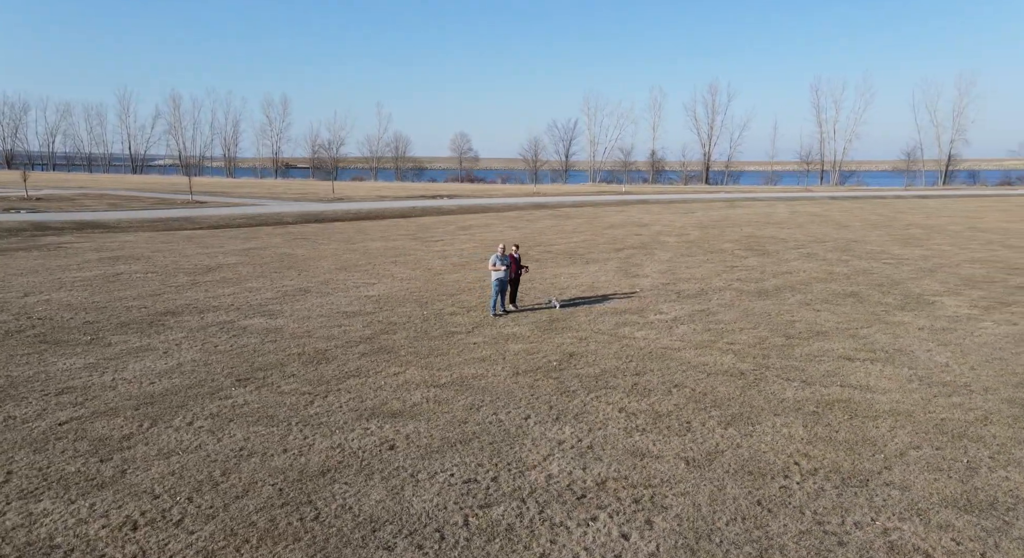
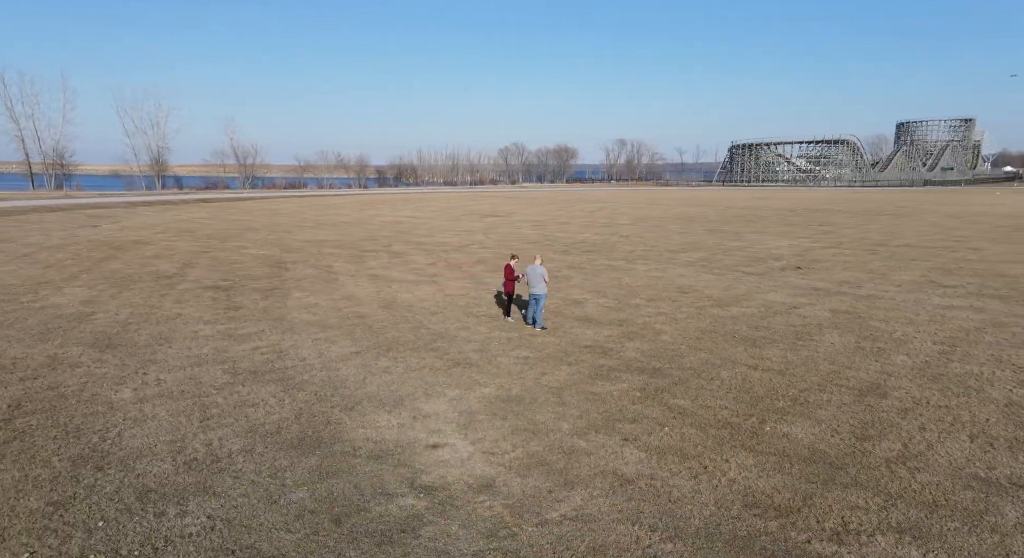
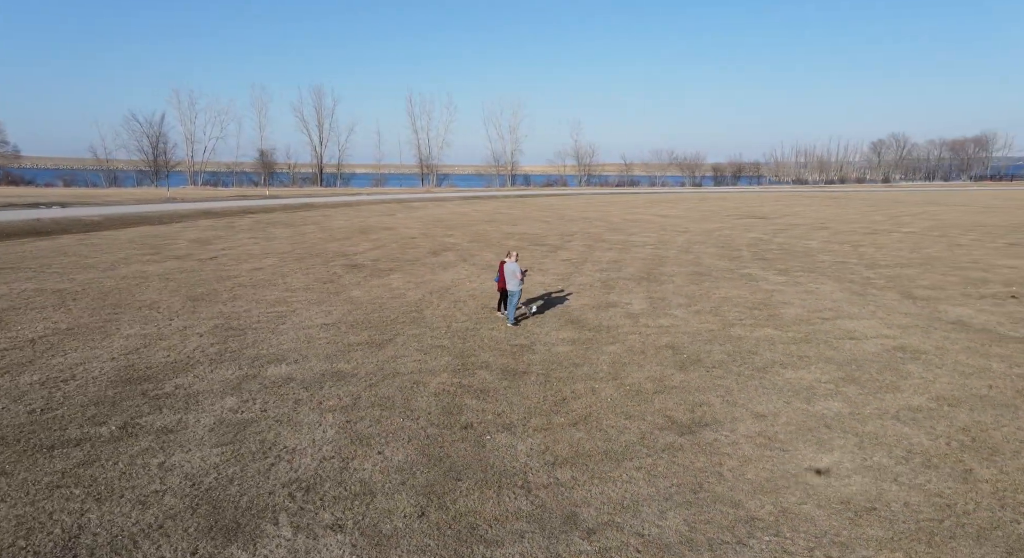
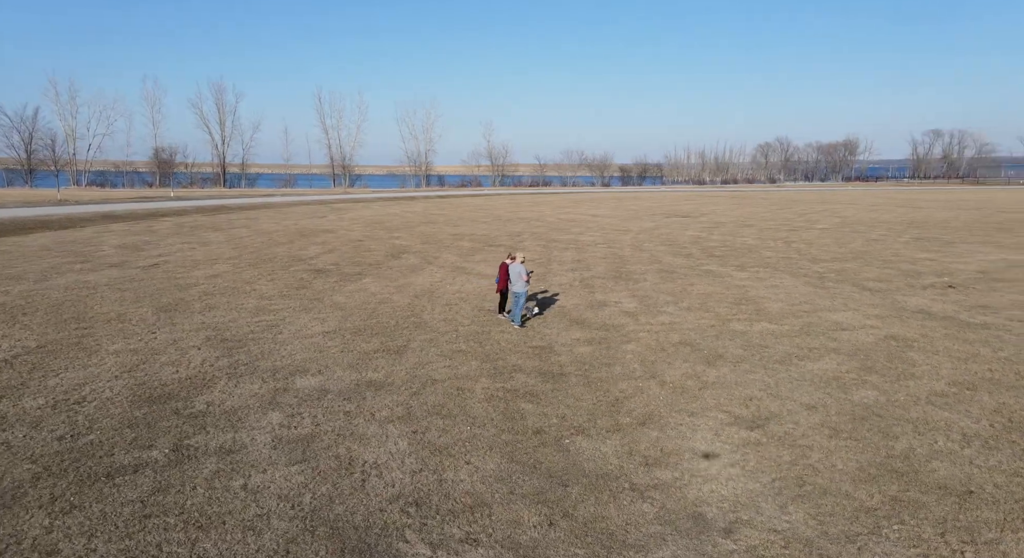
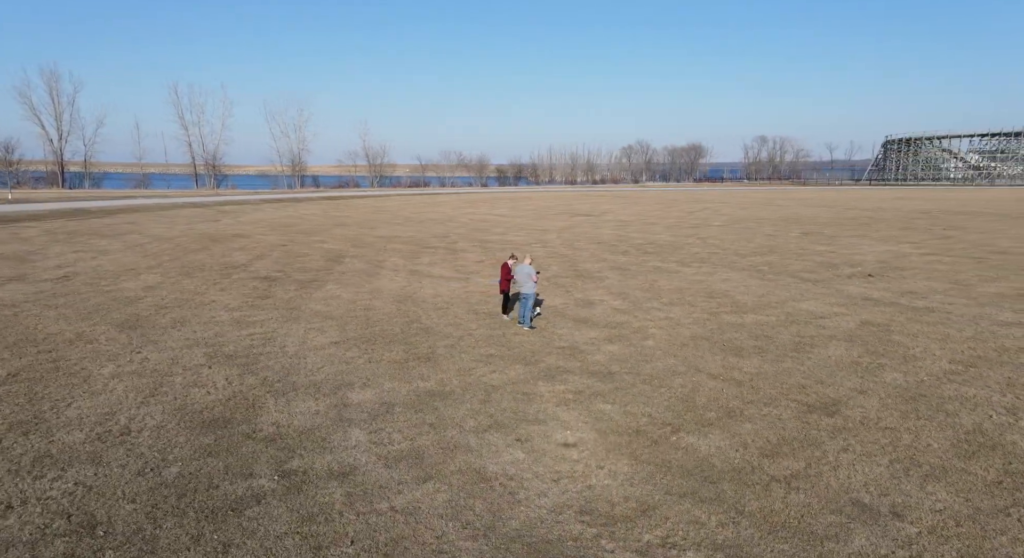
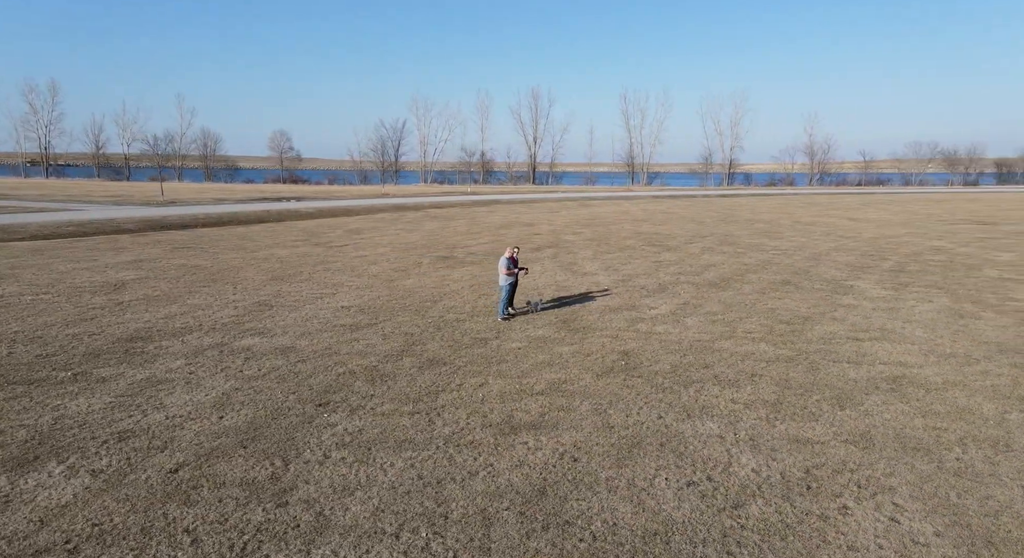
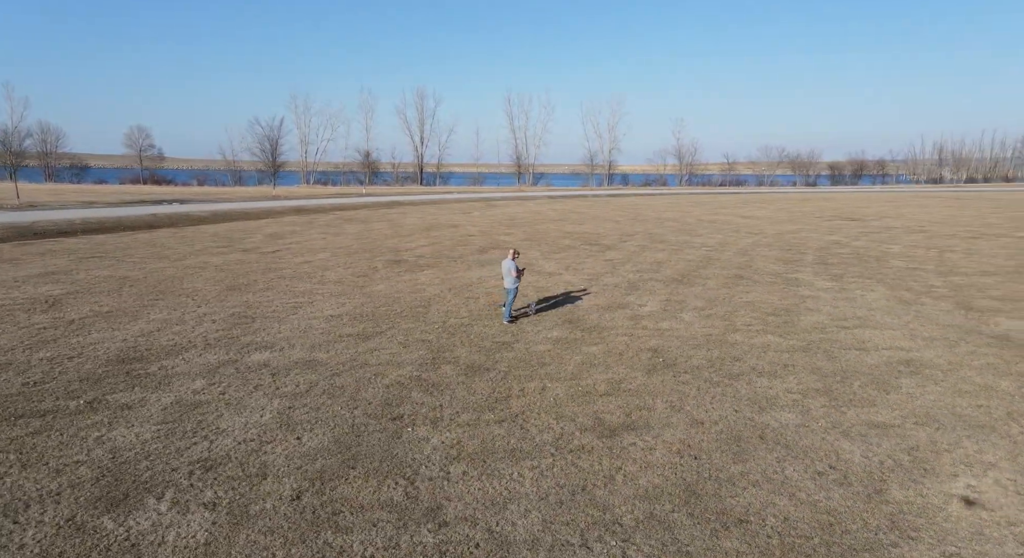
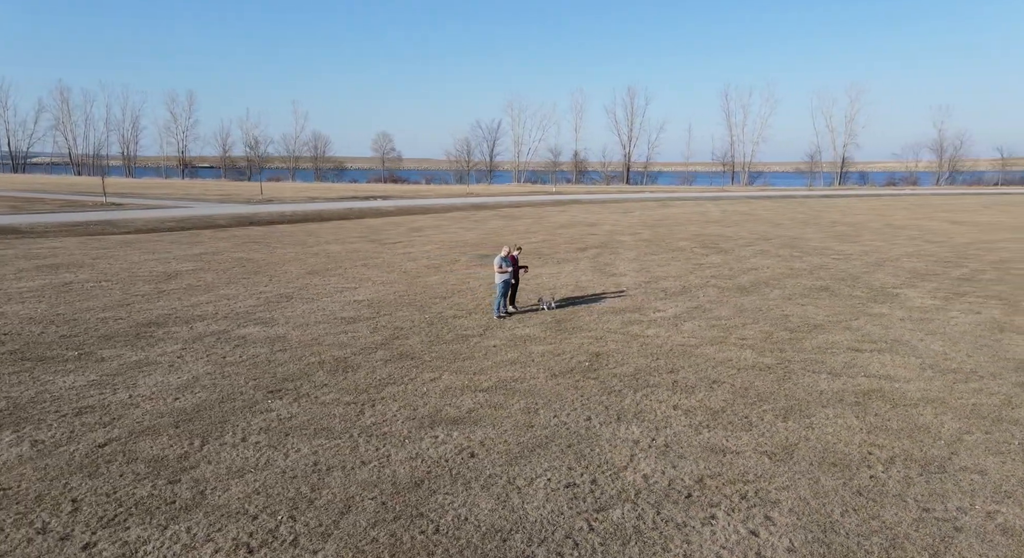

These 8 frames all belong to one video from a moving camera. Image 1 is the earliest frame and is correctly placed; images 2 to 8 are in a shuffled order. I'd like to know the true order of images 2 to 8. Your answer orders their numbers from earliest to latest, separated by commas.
8, 6, 7, 3, 4, 5, 2
